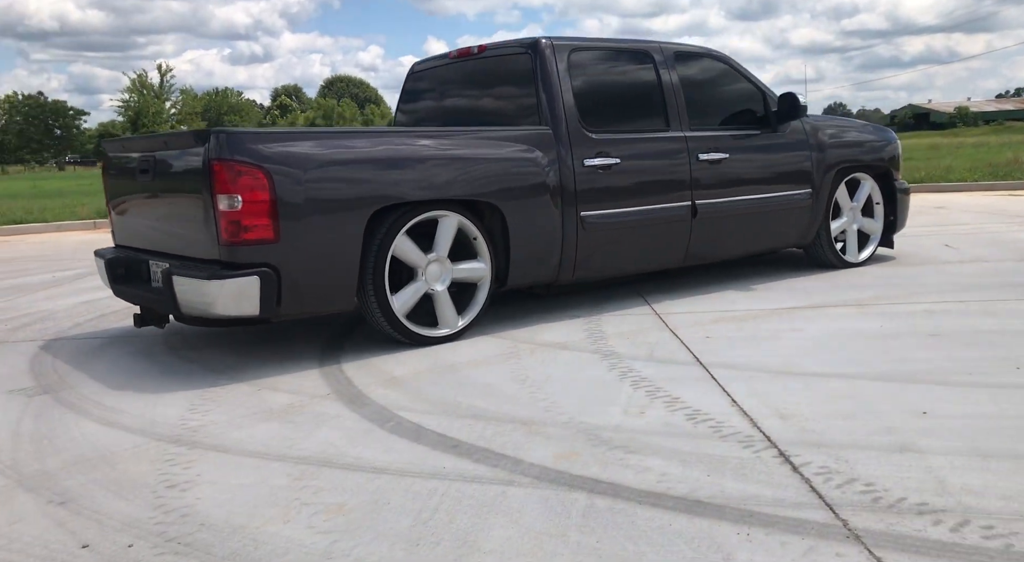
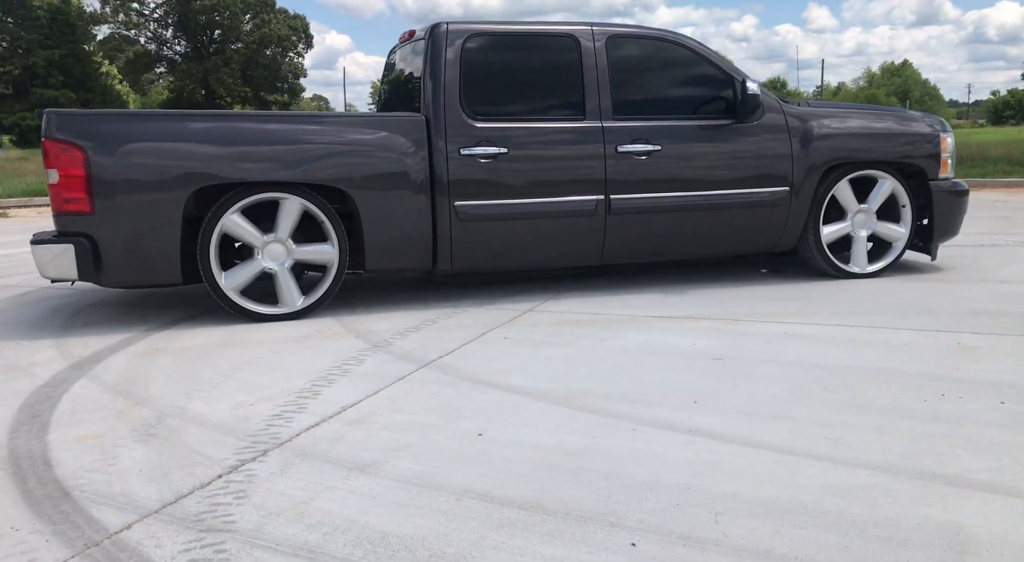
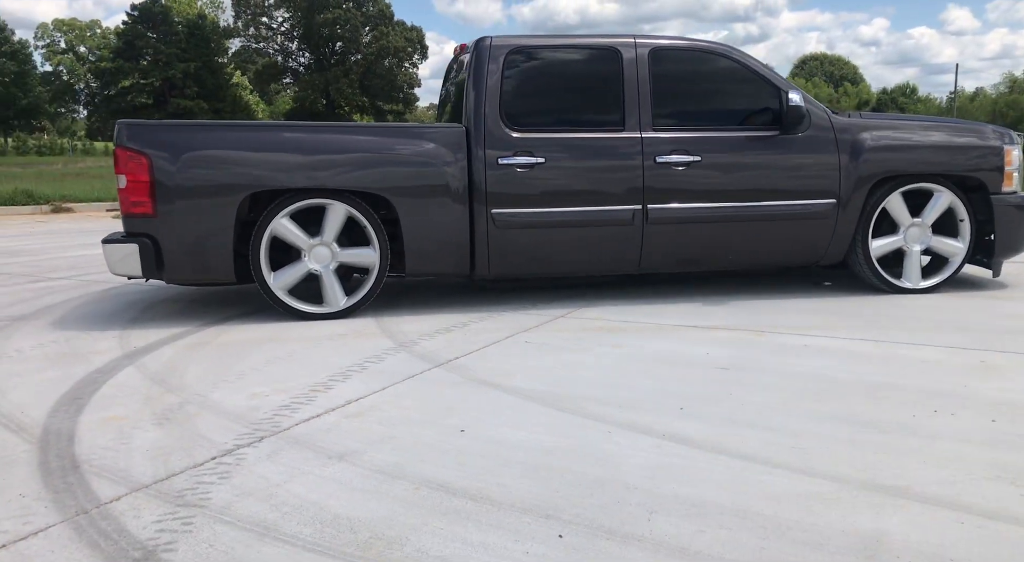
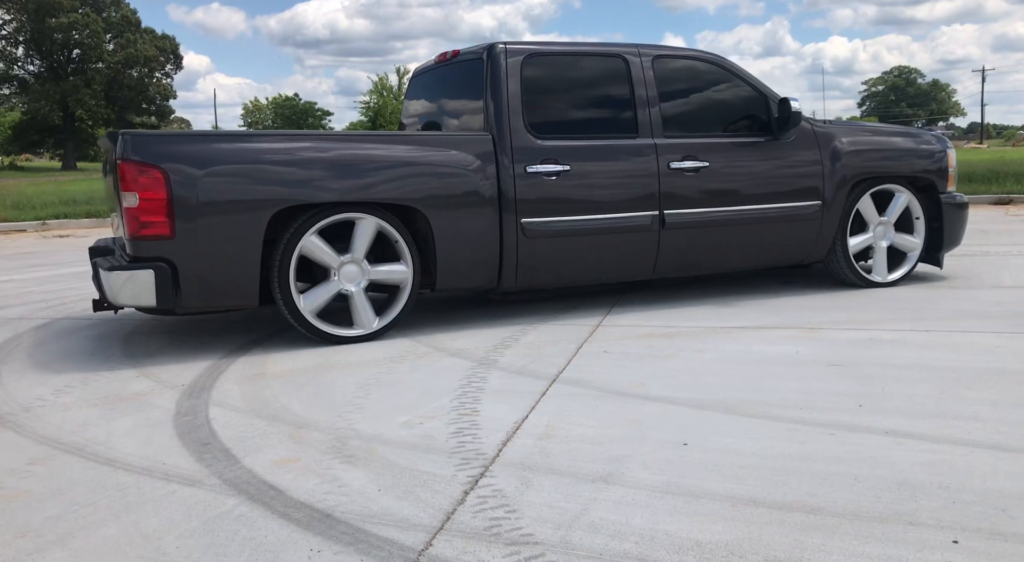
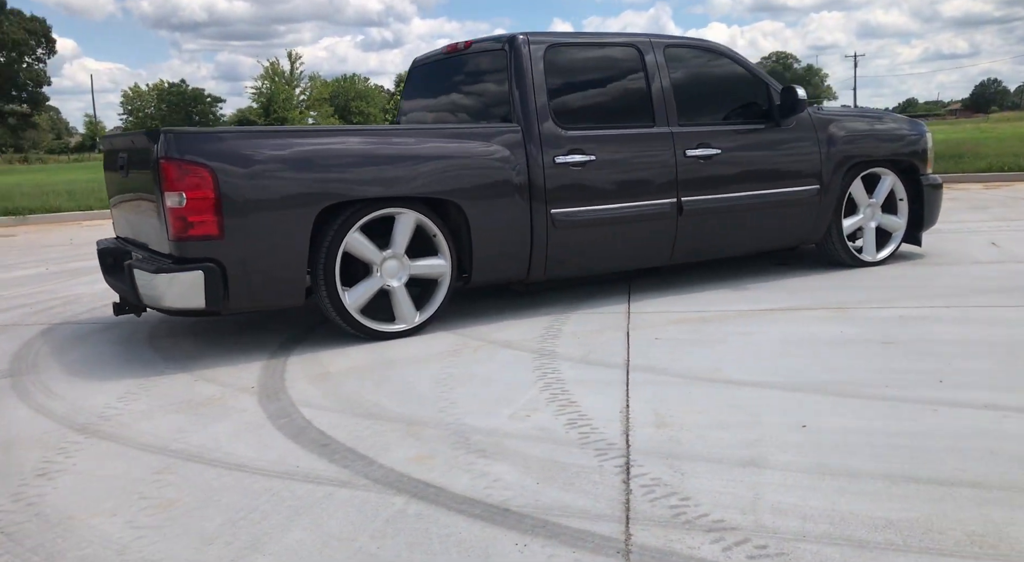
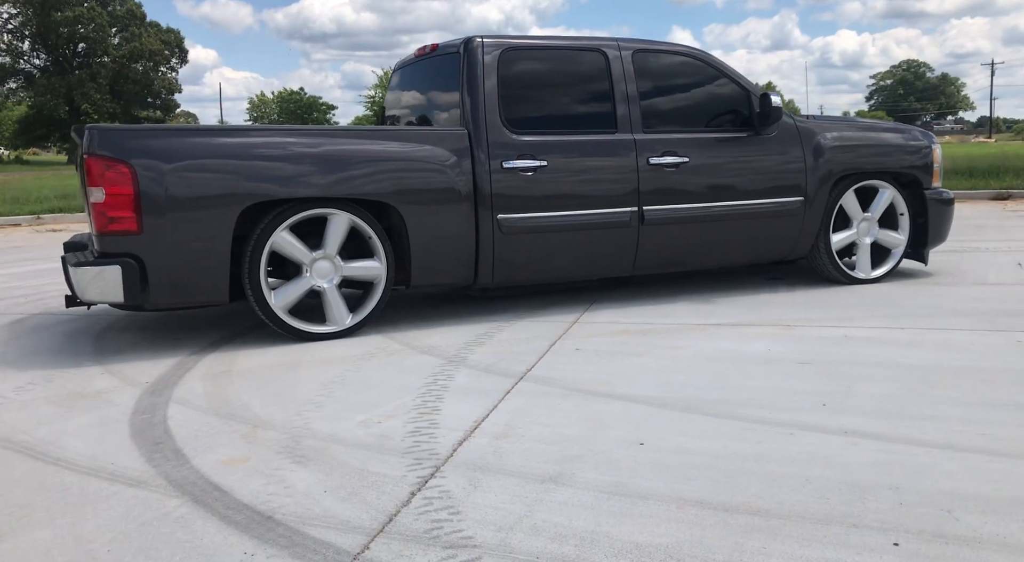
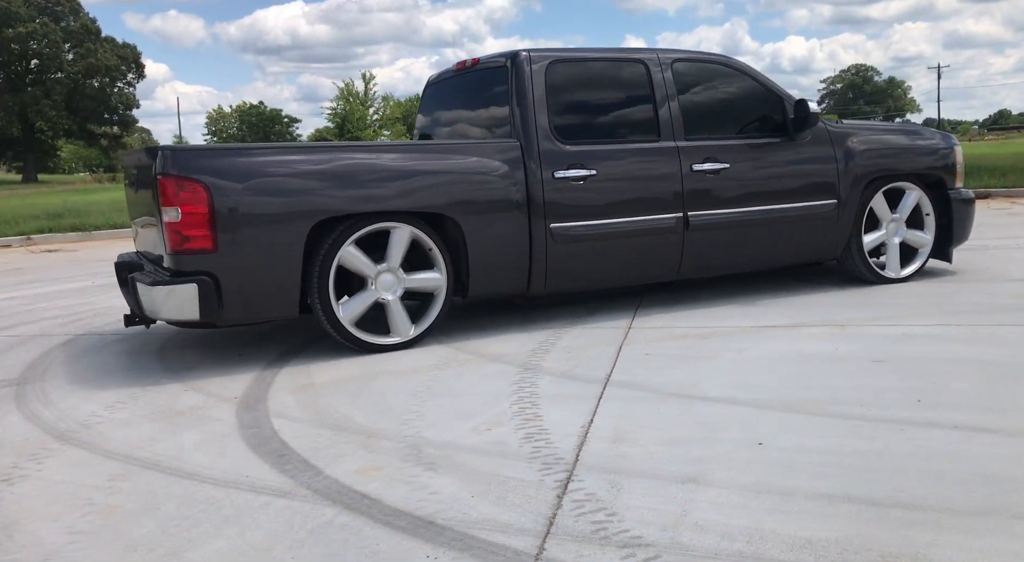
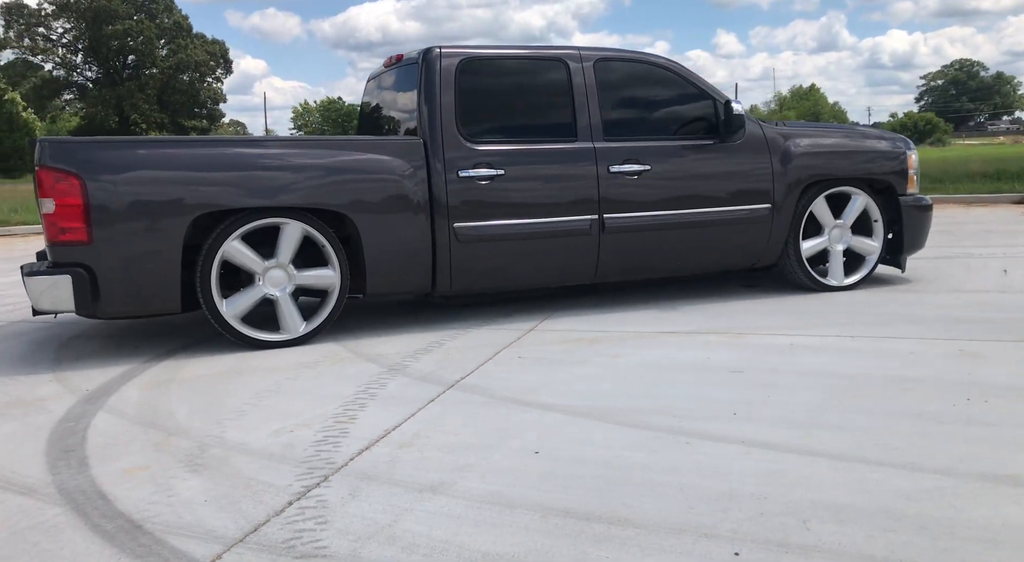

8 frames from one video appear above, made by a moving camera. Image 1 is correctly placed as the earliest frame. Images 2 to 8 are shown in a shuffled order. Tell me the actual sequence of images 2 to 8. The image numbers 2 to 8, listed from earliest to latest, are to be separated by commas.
5, 7, 4, 6, 8, 2, 3
